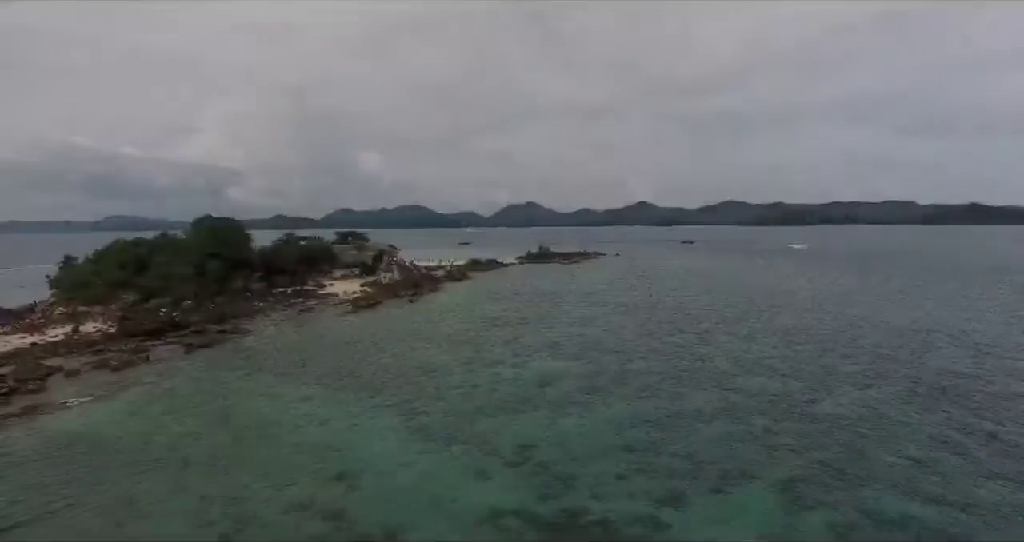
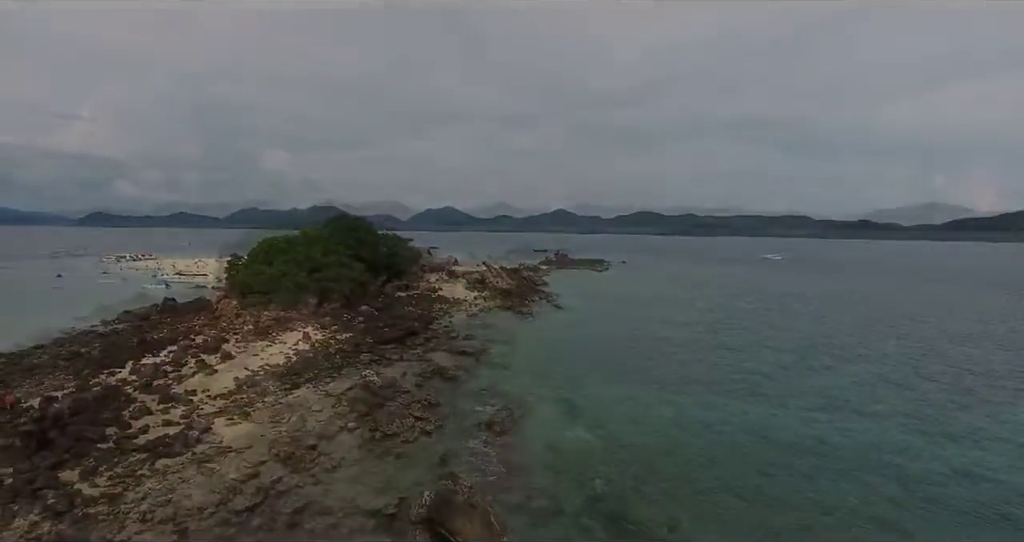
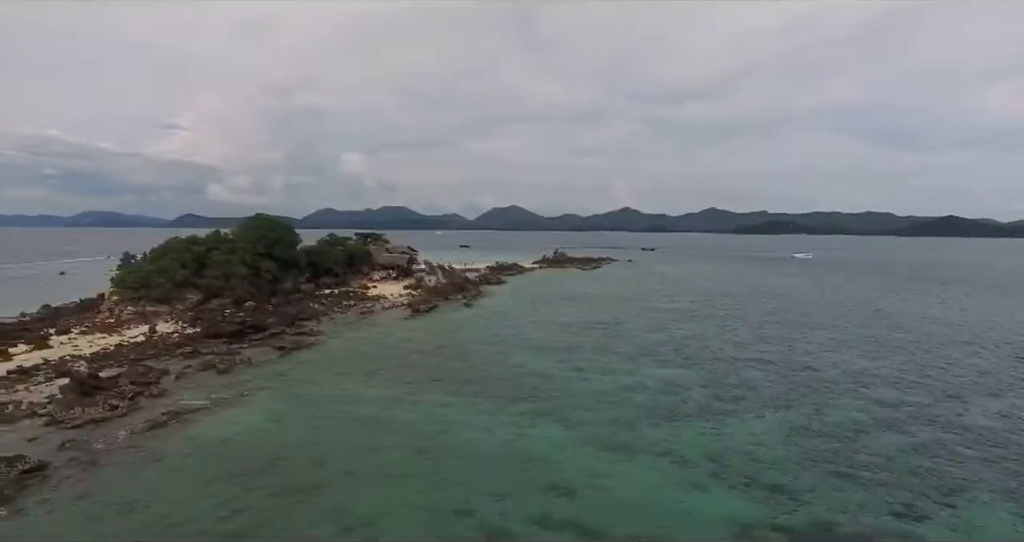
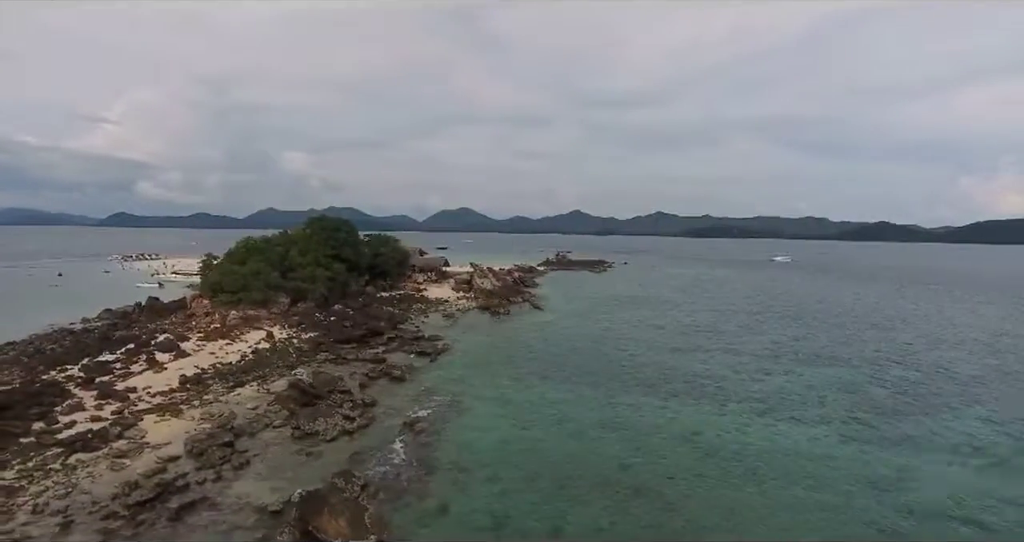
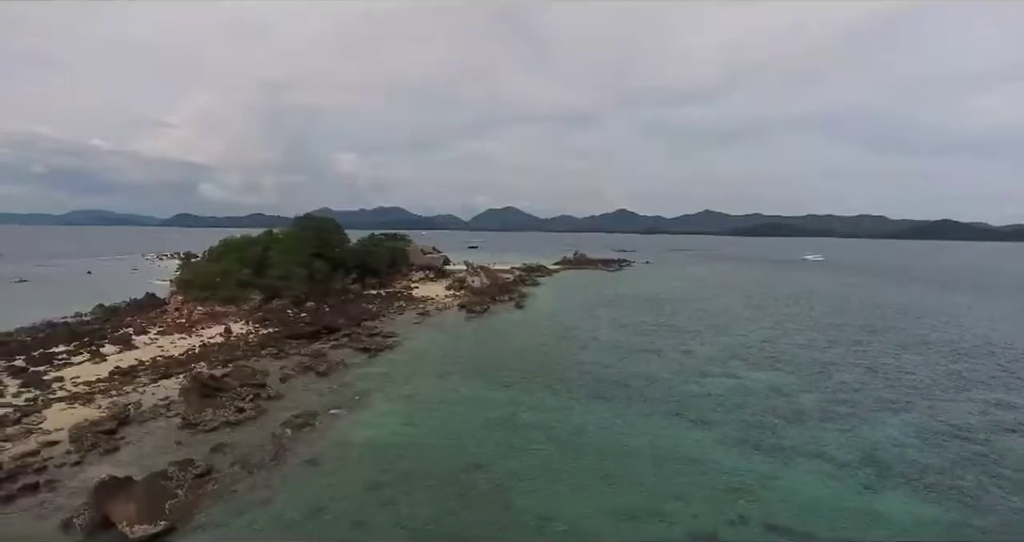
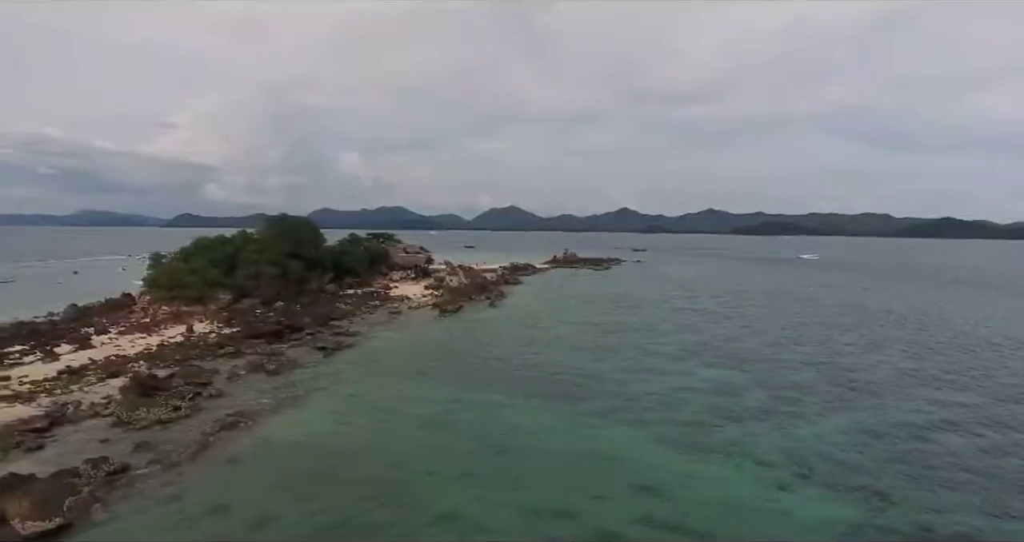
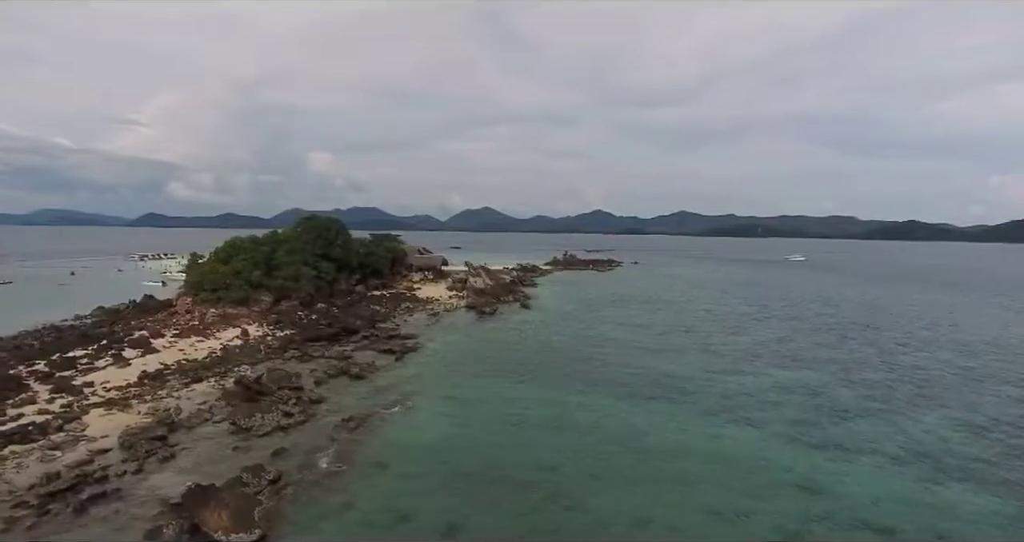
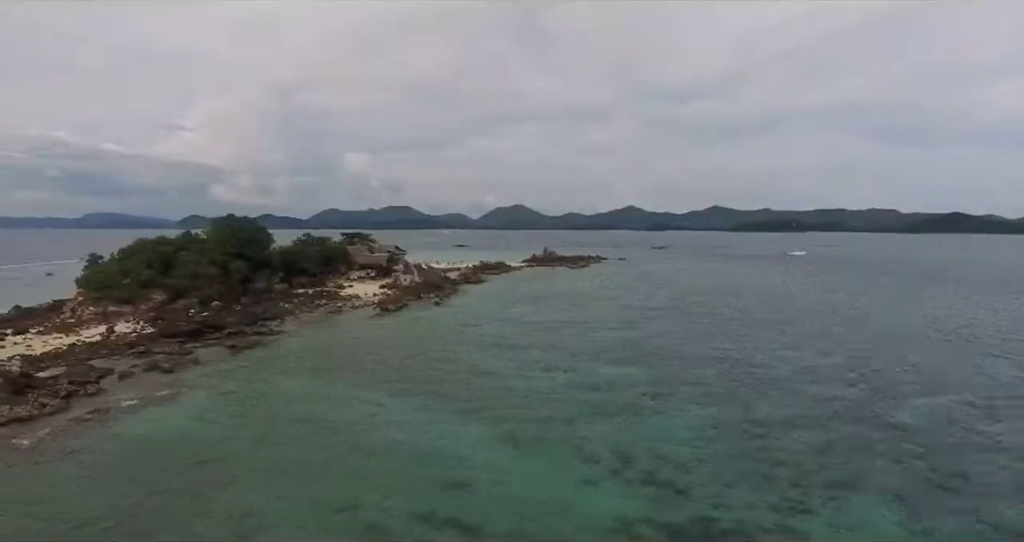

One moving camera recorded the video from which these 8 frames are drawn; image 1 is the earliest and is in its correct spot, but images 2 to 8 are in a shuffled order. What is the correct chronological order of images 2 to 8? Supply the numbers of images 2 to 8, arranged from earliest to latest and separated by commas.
8, 3, 6, 5, 7, 4, 2
